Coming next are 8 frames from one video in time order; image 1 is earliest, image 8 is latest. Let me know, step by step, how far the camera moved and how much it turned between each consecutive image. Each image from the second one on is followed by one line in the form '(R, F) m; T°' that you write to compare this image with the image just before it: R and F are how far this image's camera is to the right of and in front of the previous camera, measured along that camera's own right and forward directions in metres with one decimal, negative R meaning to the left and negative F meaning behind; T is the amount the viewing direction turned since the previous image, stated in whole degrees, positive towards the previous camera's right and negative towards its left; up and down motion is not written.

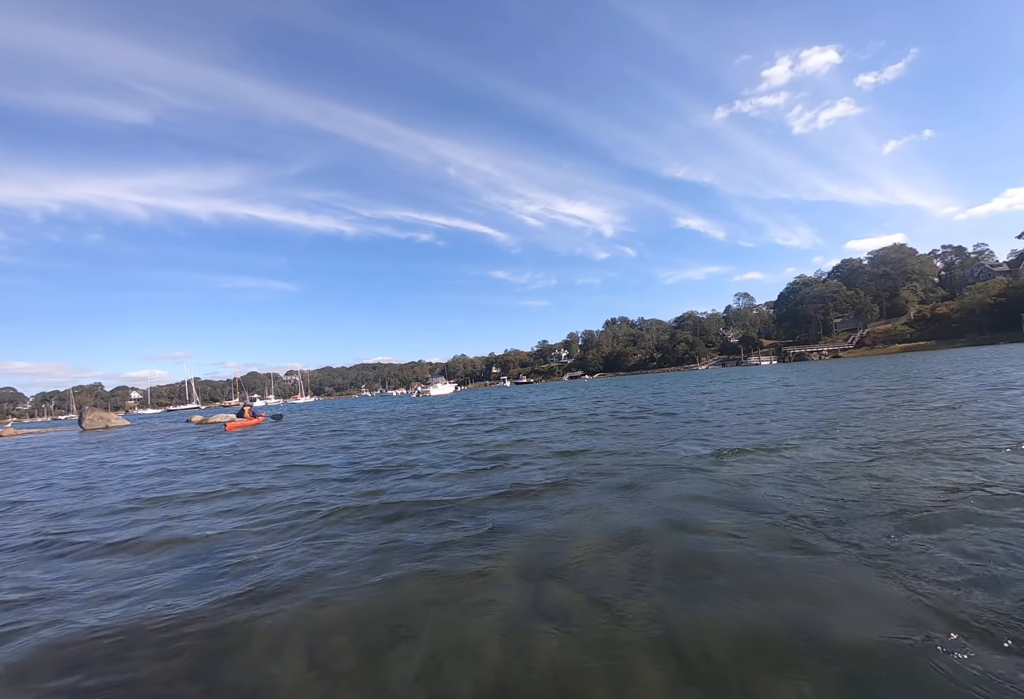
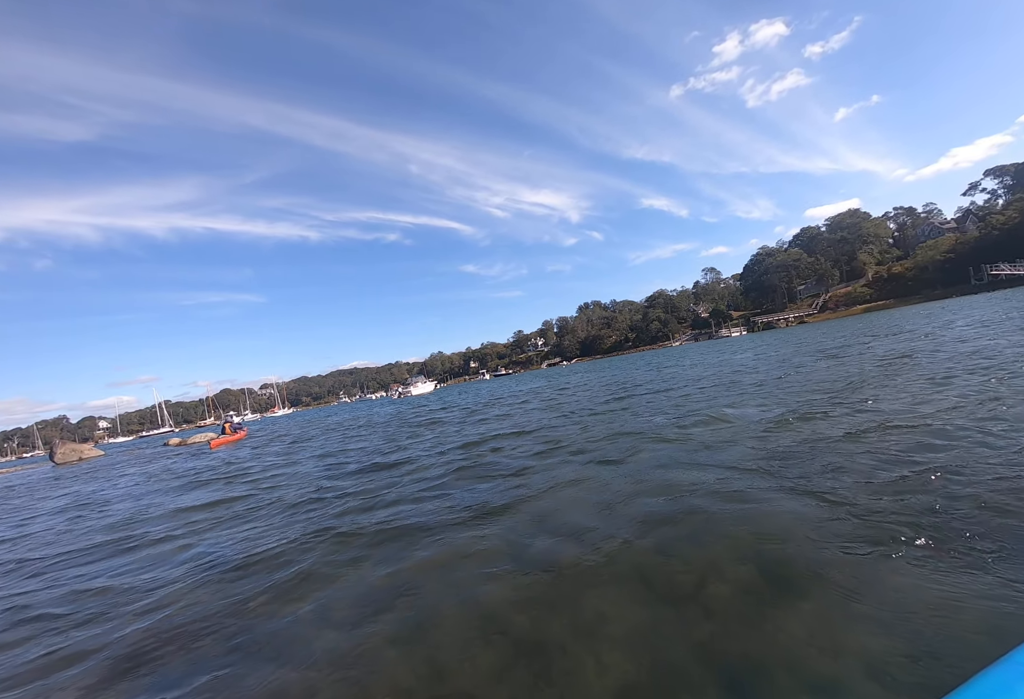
(-1.0, -0.4) m; +3°
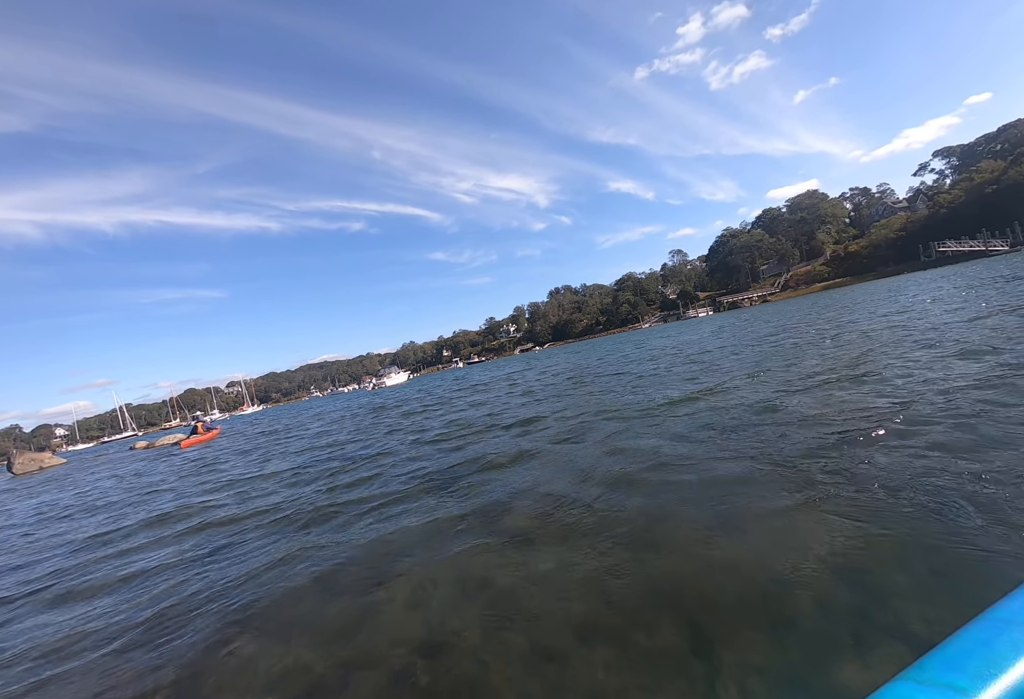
(0.0, -0.3) m; +3°
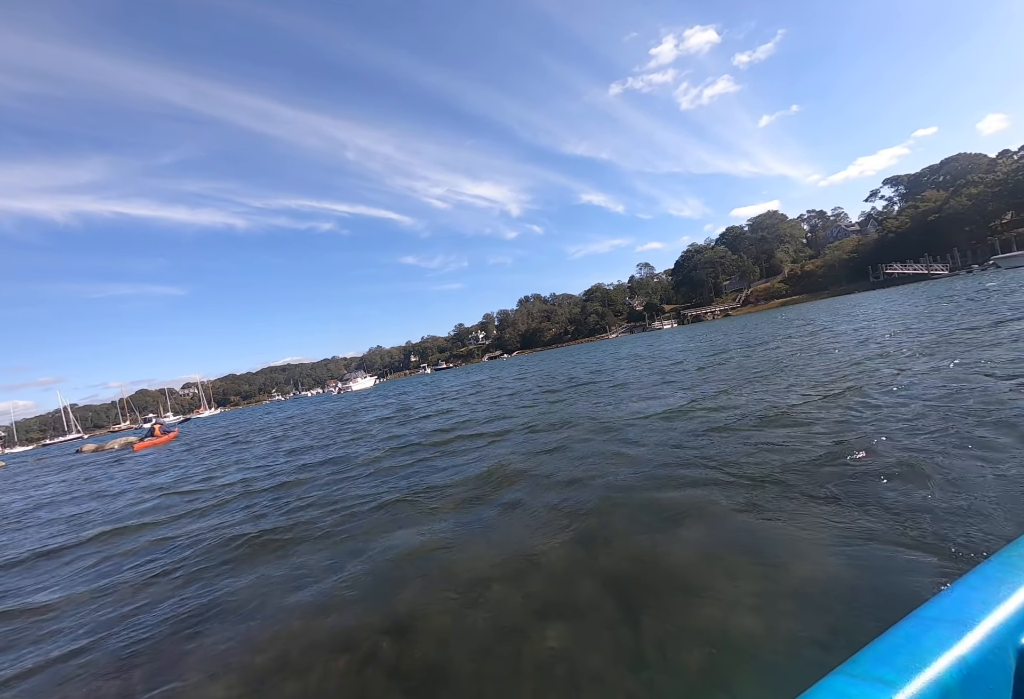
(+0.1, +1.6) m; +4°
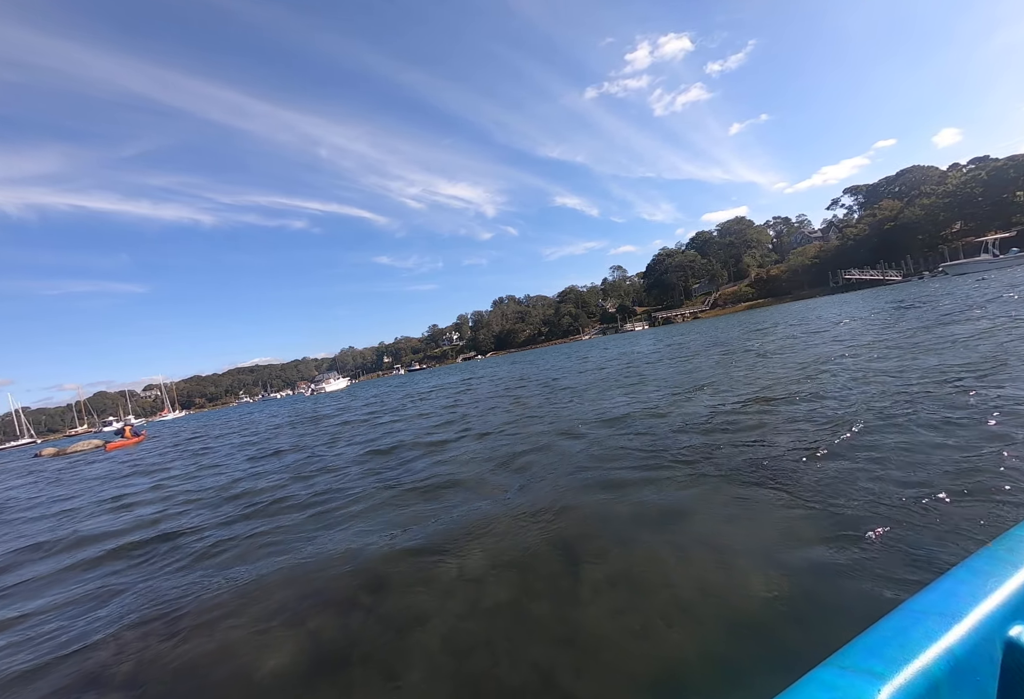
(+0.1, -0.4) m; +3°
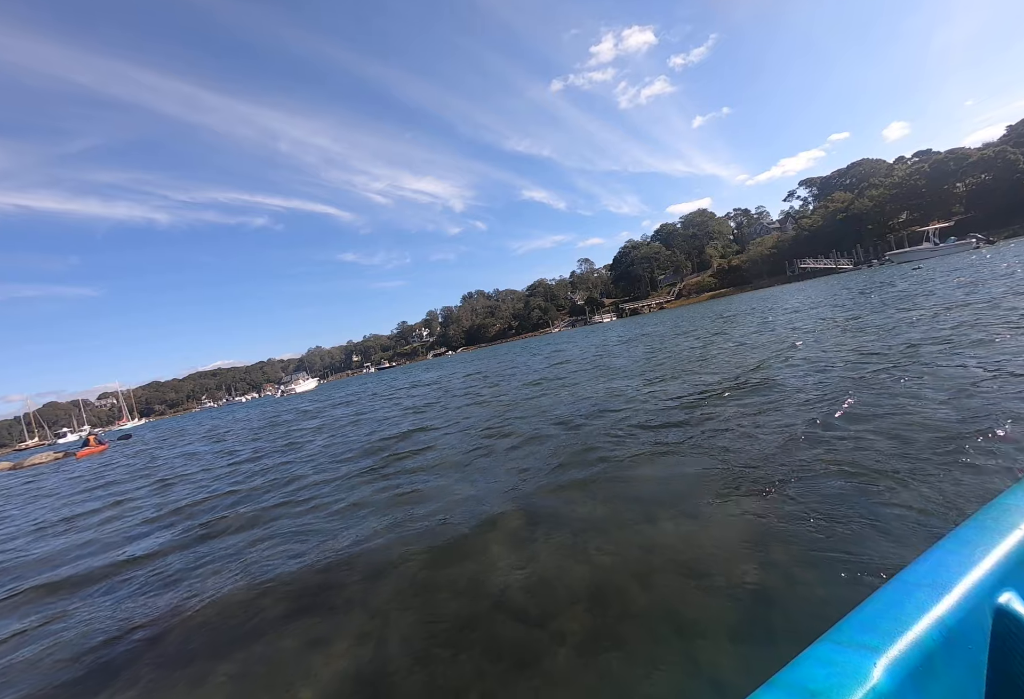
(0.0, -0.5) m; +4°
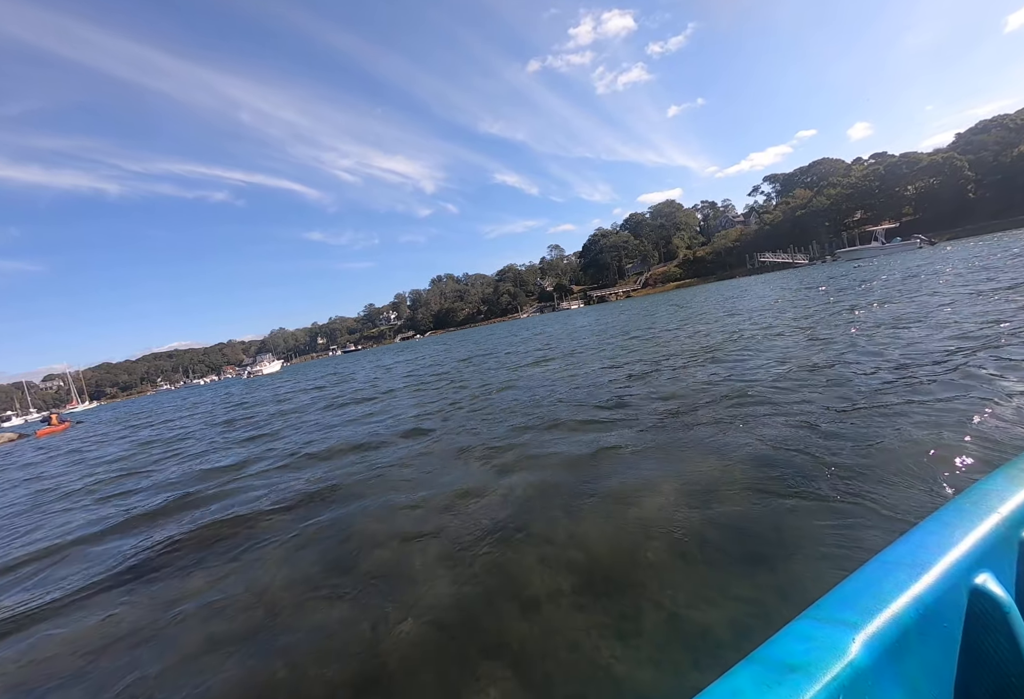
(-1.2, +0.1) m; +4°
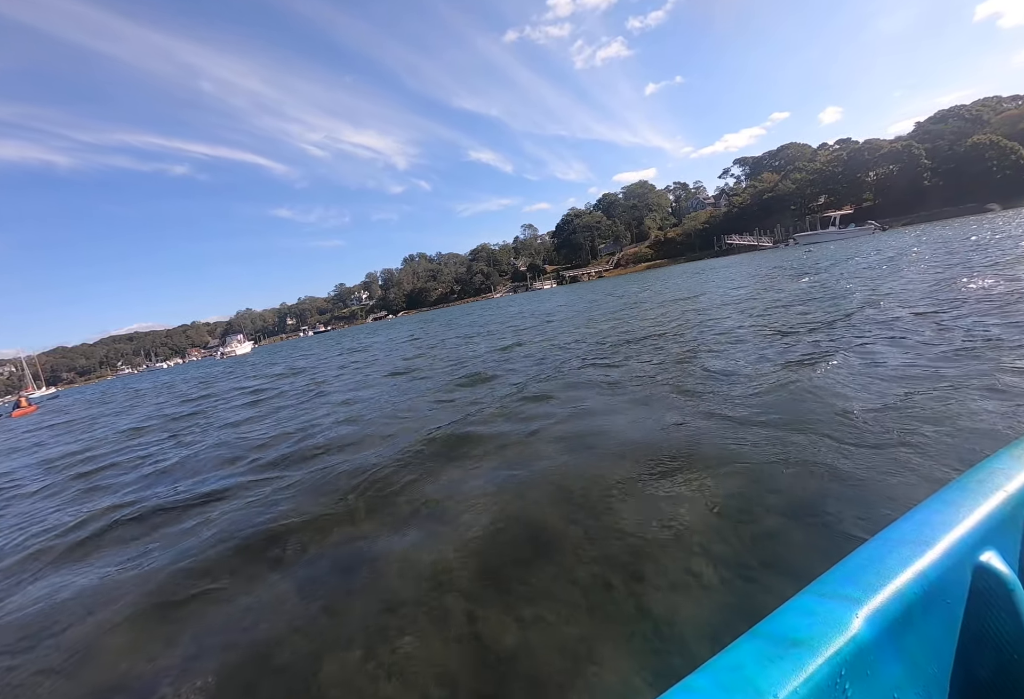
(-1.2, 0.0) m; +3°
